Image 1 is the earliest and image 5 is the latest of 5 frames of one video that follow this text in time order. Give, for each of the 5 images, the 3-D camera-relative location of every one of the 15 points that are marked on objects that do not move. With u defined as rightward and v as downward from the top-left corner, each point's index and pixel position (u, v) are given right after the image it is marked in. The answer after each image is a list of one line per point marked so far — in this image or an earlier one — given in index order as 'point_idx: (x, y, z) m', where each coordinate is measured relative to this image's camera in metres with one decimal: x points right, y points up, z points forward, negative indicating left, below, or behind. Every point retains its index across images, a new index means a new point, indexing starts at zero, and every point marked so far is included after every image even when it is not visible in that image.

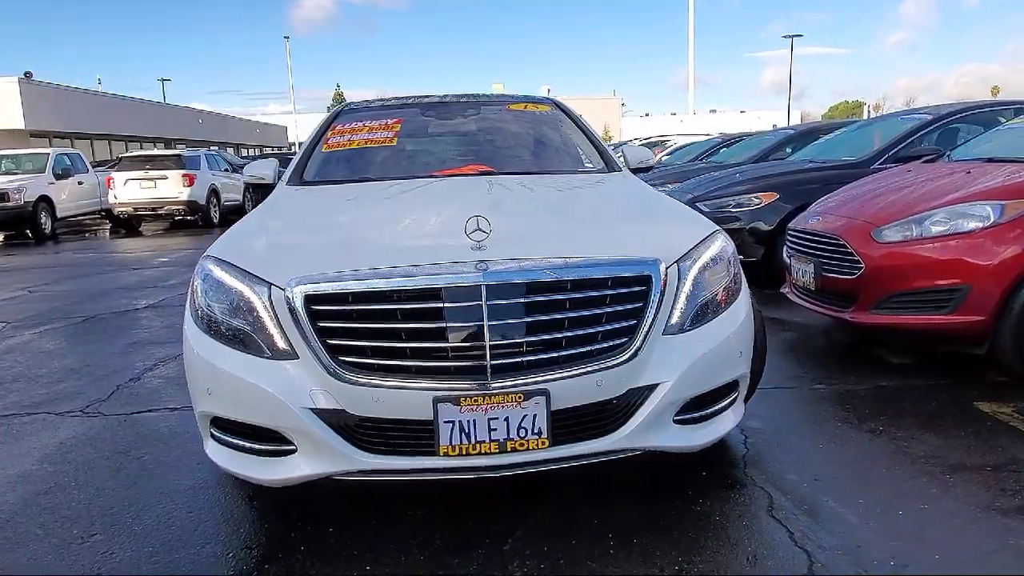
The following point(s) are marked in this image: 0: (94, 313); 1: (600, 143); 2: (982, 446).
0: (-4.1, -0.2, +7.1) m
1: (+0.6, +0.9, +4.5) m
2: (+2.1, -0.7, +3.2) m
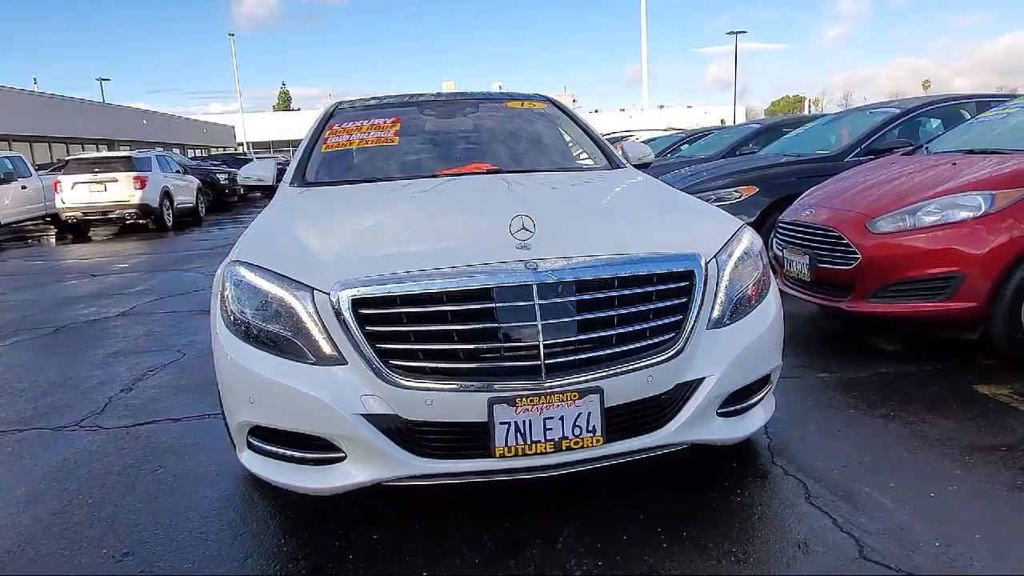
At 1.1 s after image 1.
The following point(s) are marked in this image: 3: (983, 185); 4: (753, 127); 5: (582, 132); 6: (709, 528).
0: (-4.2, -0.3, +6.8) m
1: (+0.6, +0.9, +4.5) m
2: (+2.2, -0.6, +3.3) m
3: (+2.7, +0.6, +4.2) m
4: (+3.7, +2.5, +11.2) m
5: (+0.5, +1.0, +4.7) m
6: (+0.7, -0.8, +2.6) m
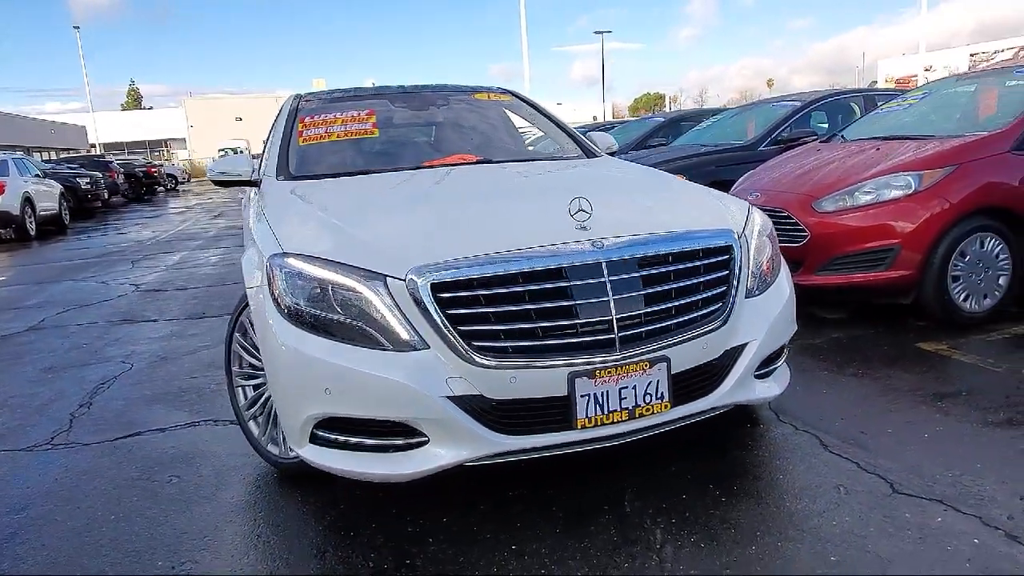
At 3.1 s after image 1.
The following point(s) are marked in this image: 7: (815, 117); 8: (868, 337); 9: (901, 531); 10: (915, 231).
0: (-4.6, -0.5, +6.2) m
1: (+0.4, +1.0, +4.7) m
2: (+2.3, -0.5, +3.8) m
3: (+2.6, +0.8, +4.7) m
4: (+2.3, +2.7, +11.8) m
5: (+0.3, +1.1, +4.8) m
6: (+0.9, -0.7, +2.8) m
7: (+3.5, +2.0, +8.3) m
8: (+2.2, -0.3, +4.6) m
9: (+1.3, -0.8, +2.4) m
10: (+2.5, +0.4, +4.6) m
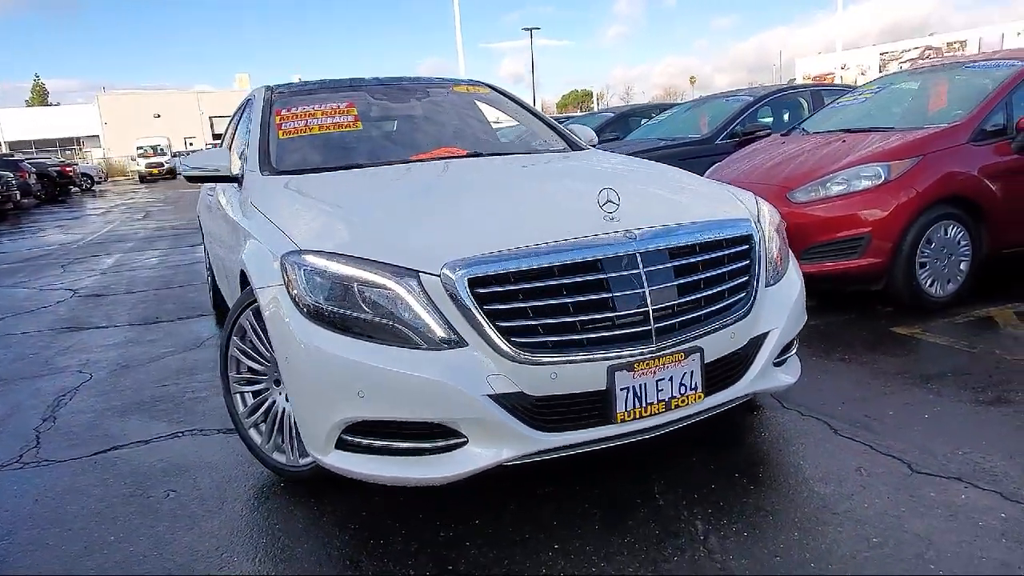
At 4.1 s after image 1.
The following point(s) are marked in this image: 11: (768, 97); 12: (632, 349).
0: (-4.8, -0.5, +5.7) m
1: (+0.3, +1.1, +4.7) m
2: (+2.3, -0.4, +4.0) m
3: (+2.5, +0.9, +4.9) m
4: (+1.5, +2.8, +11.9) m
5: (+0.1, +1.1, +4.8) m
6: (+1.0, -0.7, +2.8) m
7: (+3.0, +2.1, +8.6) m
8: (+2.1, -0.2, +4.7) m
9: (+1.4, -0.7, +2.4) m
10: (+2.4, +0.4, +4.7) m
11: (+3.0, +2.2, +8.6) m
12: (+0.4, -0.2, +2.4) m
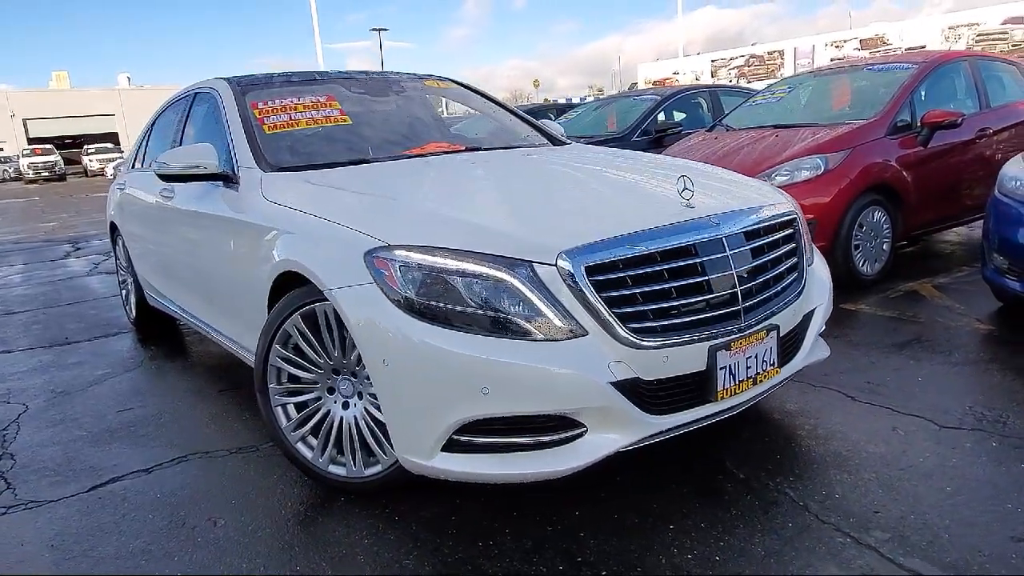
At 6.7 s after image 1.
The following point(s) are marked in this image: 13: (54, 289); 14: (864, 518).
0: (-5.0, -0.7, +4.7) m
1: (+0.1, +1.1, +4.7) m
2: (+2.3, -0.3, +4.4) m
3: (+2.2, +1.0, +5.3) m
4: (-0.2, +2.9, +12.1) m
5: (-0.1, +1.2, +4.8) m
6: (+1.3, -0.6, +3.0) m
7: (+1.9, +2.2, +9.0) m
8: (+2.0, -0.1, +5.1) m
9: (+1.7, -0.6, +2.7) m
10: (+2.2, +0.6, +5.2) m
11: (+1.9, +2.4, +9.1) m
12: (+0.7, -0.1, +2.5) m
13: (-5.2, 0.0, +8.2) m
14: (+1.1, -0.7, +2.4) m
